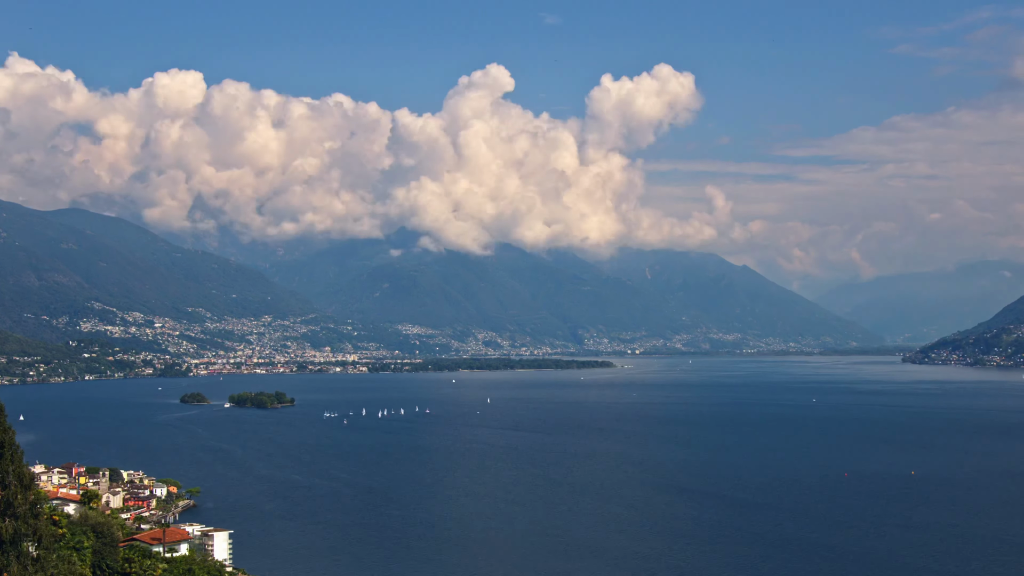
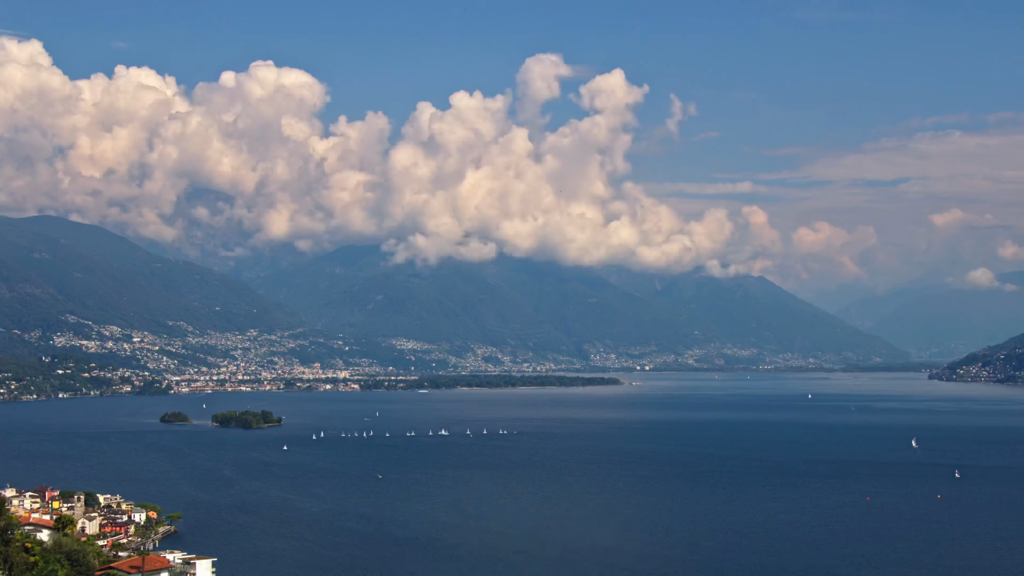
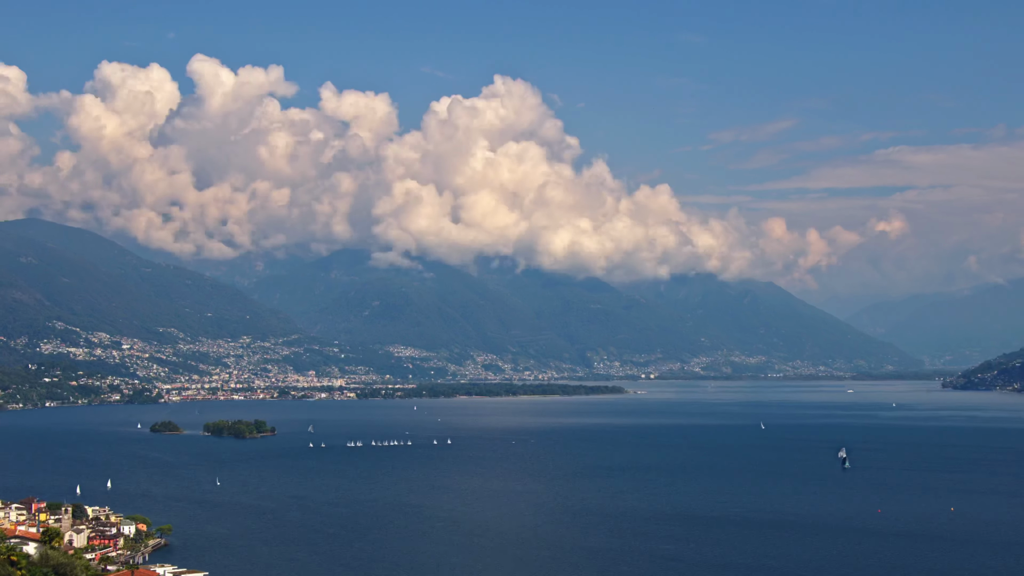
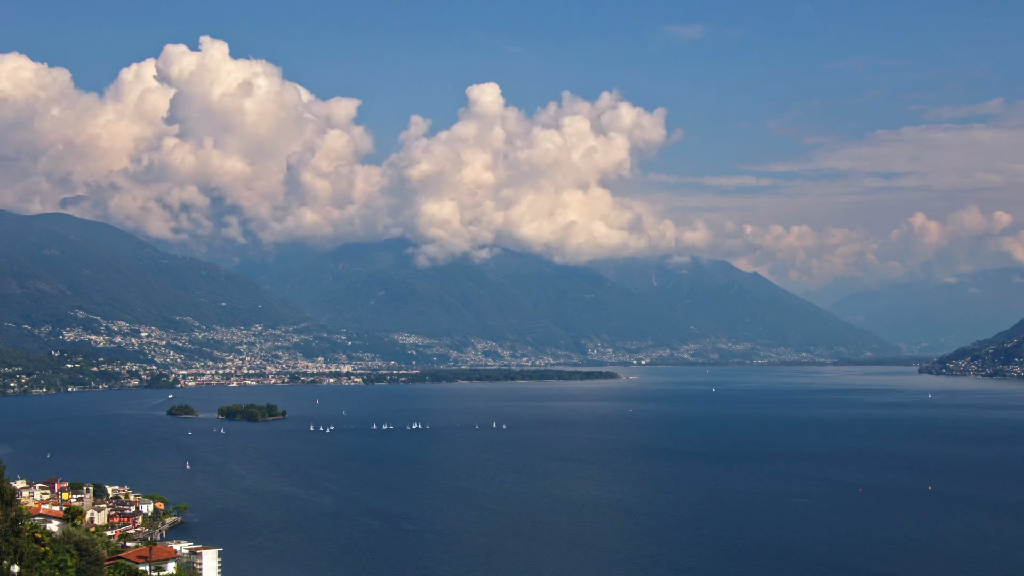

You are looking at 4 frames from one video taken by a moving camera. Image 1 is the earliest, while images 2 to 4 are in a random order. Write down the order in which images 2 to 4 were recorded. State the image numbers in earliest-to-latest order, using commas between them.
4, 2, 3
